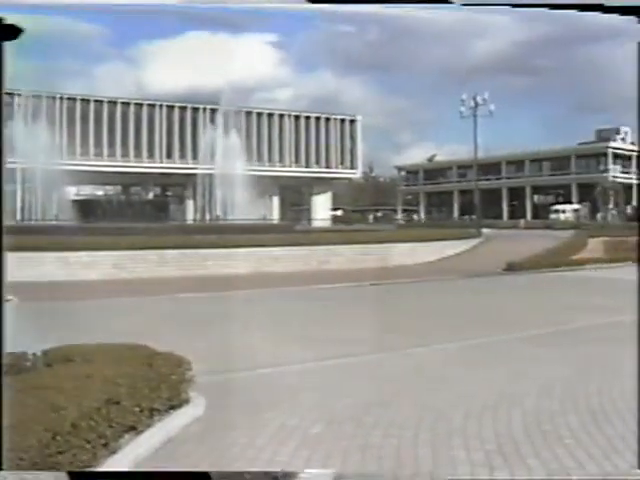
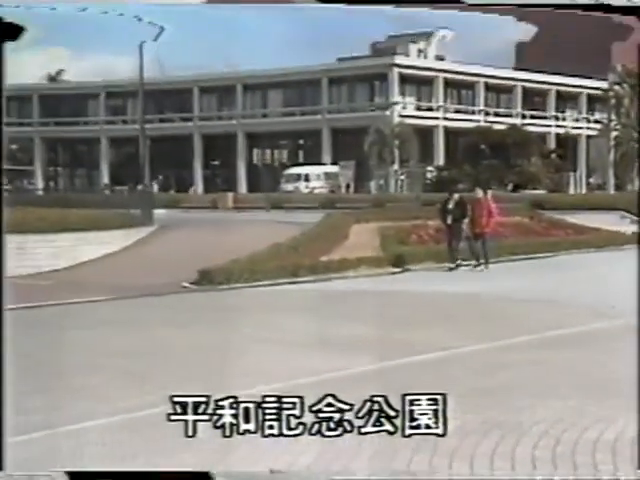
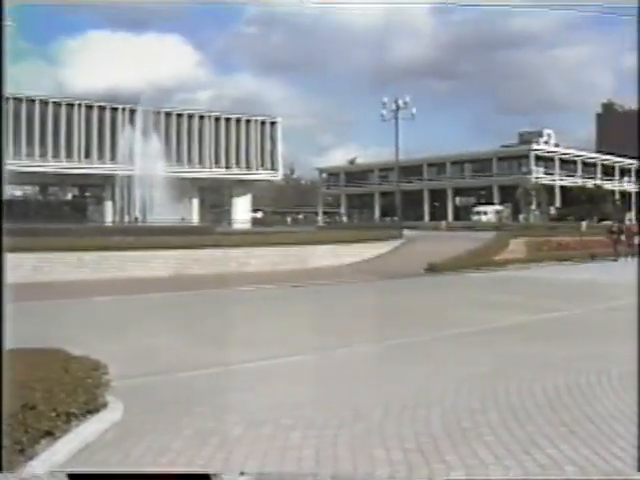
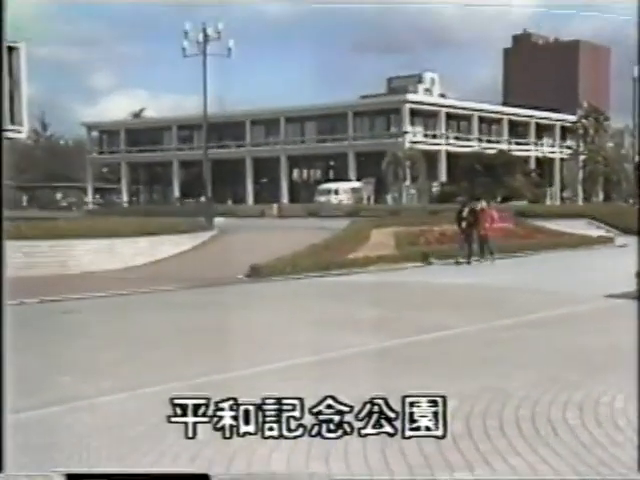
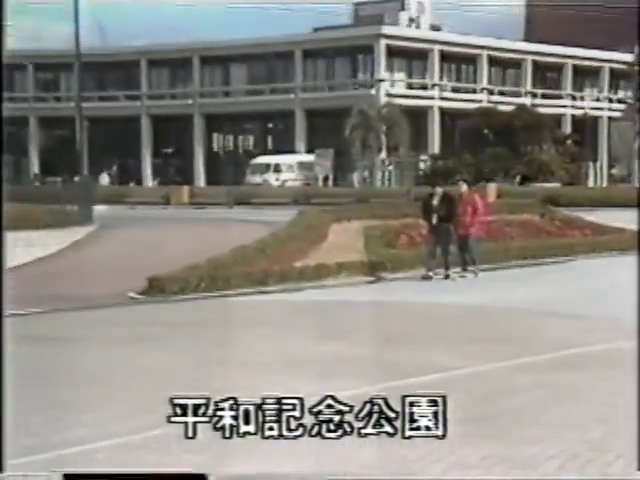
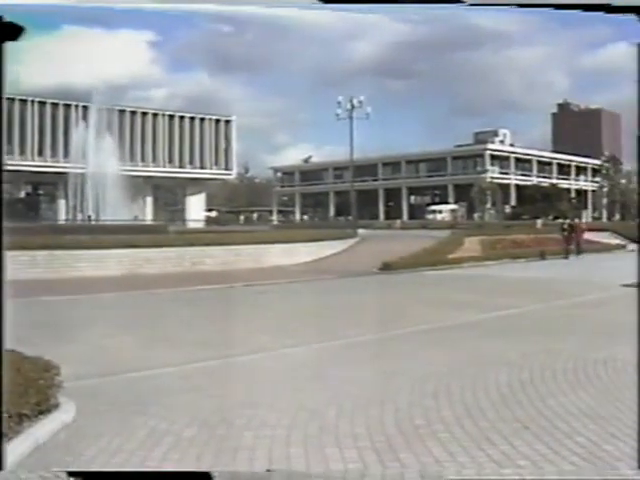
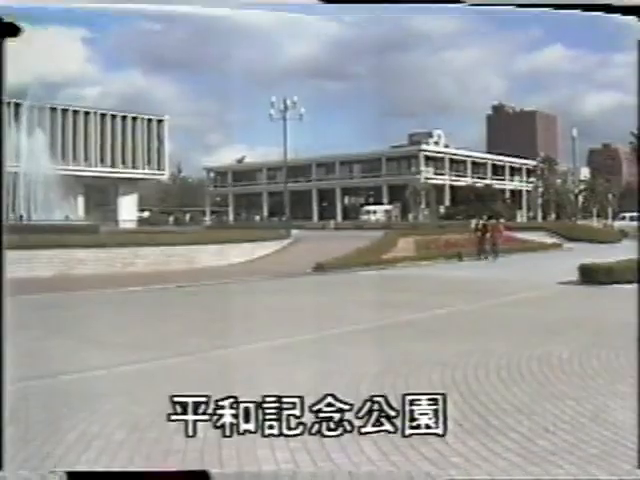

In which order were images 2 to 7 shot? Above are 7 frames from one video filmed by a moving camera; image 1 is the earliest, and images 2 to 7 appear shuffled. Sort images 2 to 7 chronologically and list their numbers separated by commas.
3, 6, 7, 4, 2, 5
